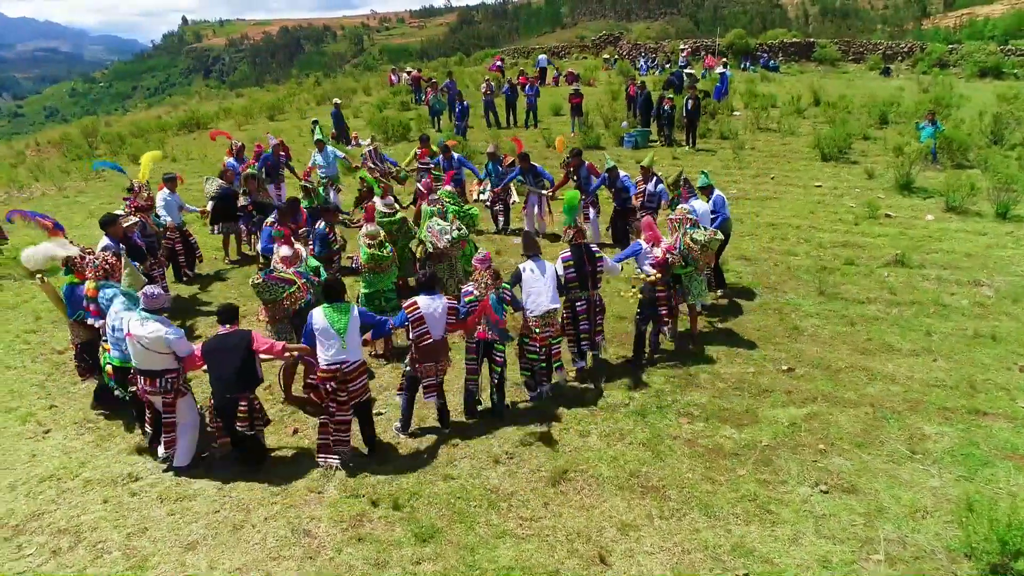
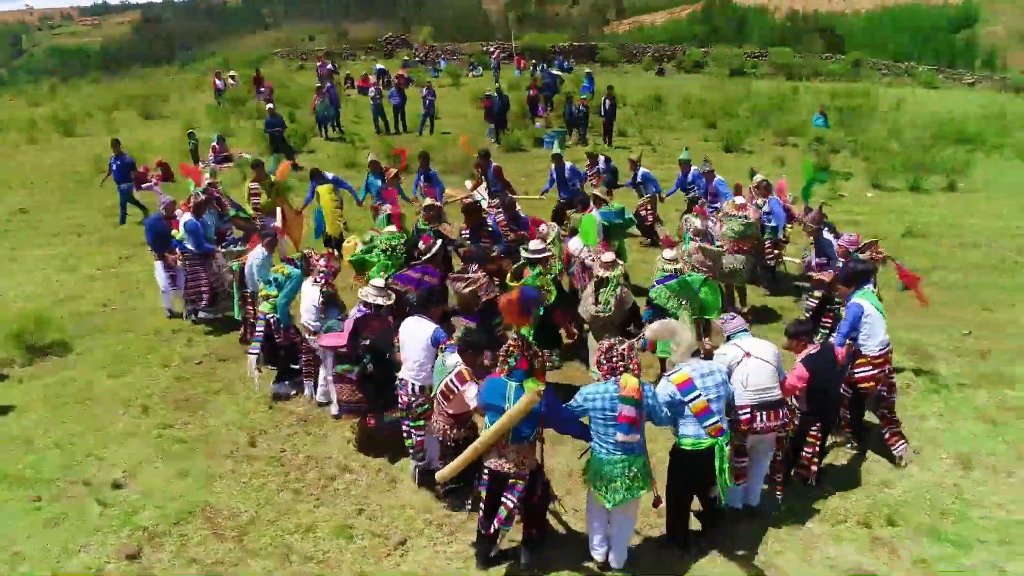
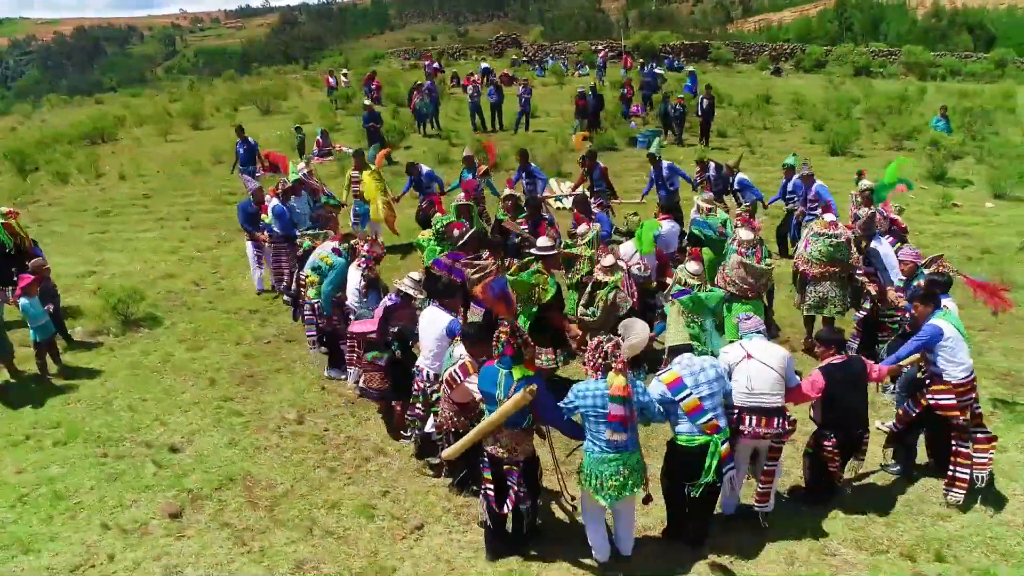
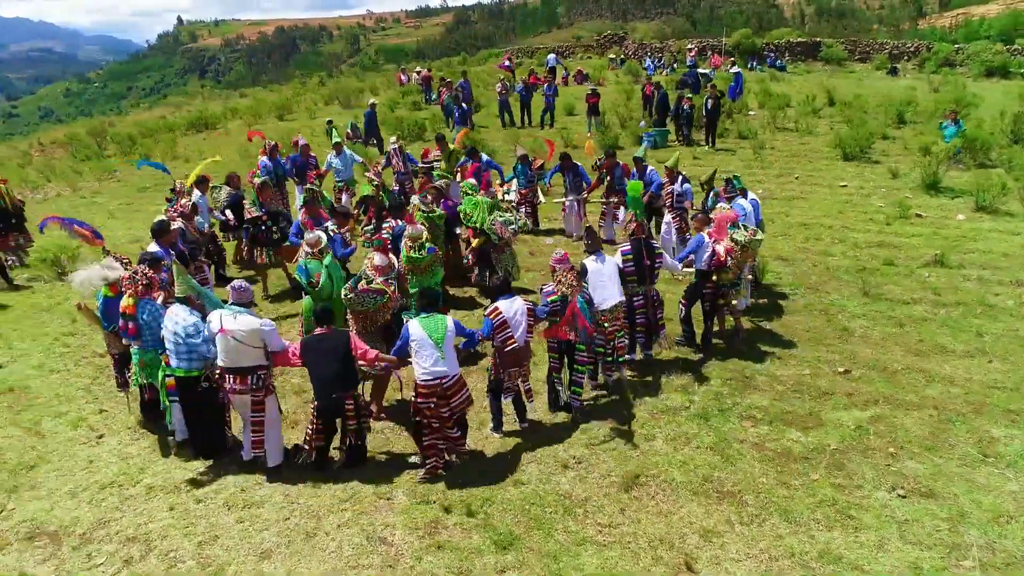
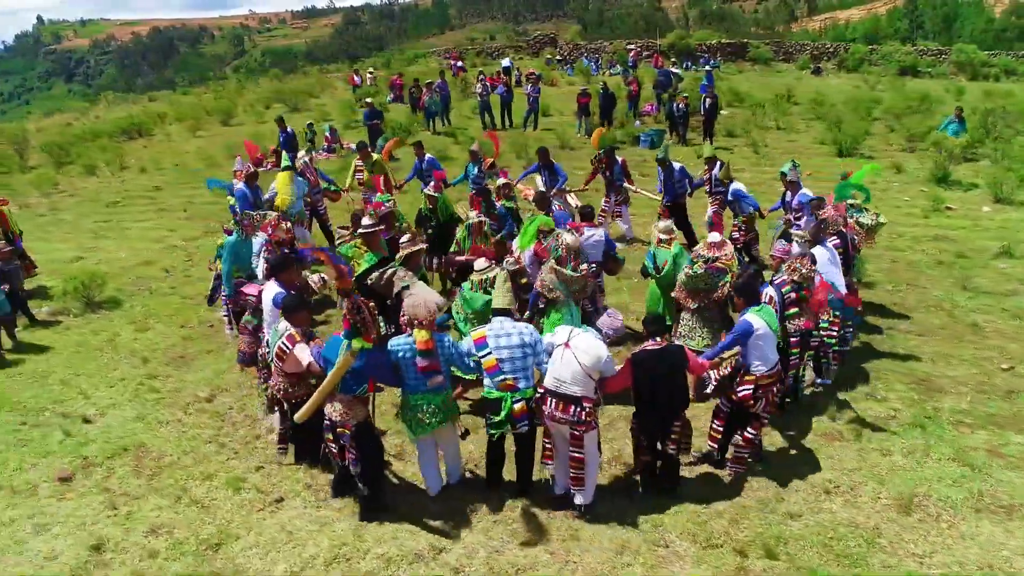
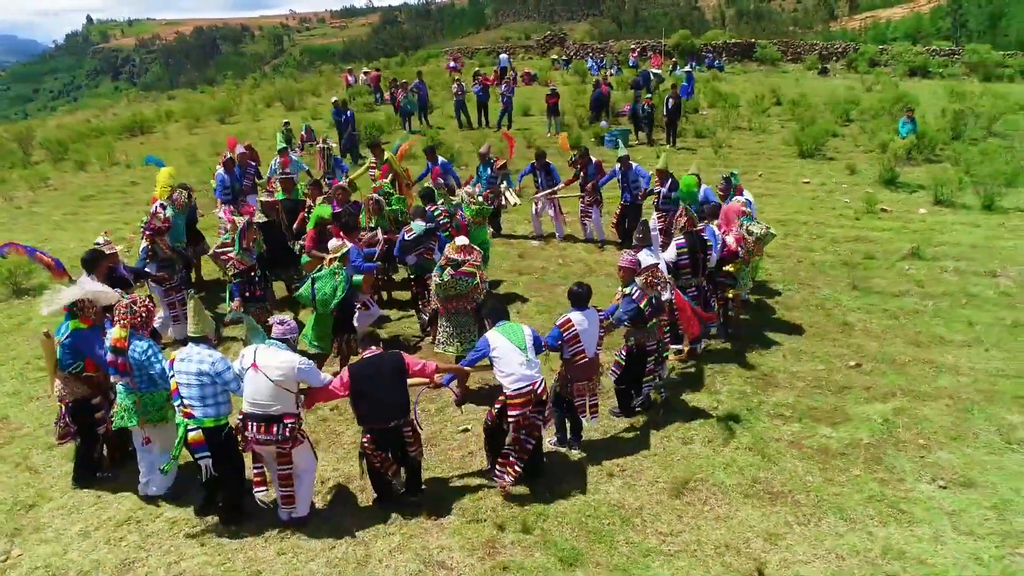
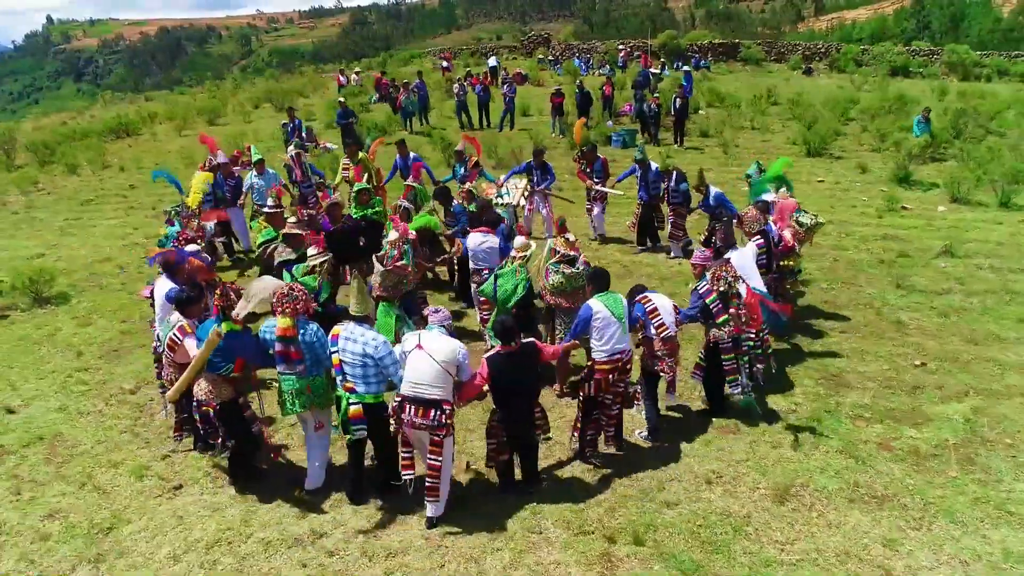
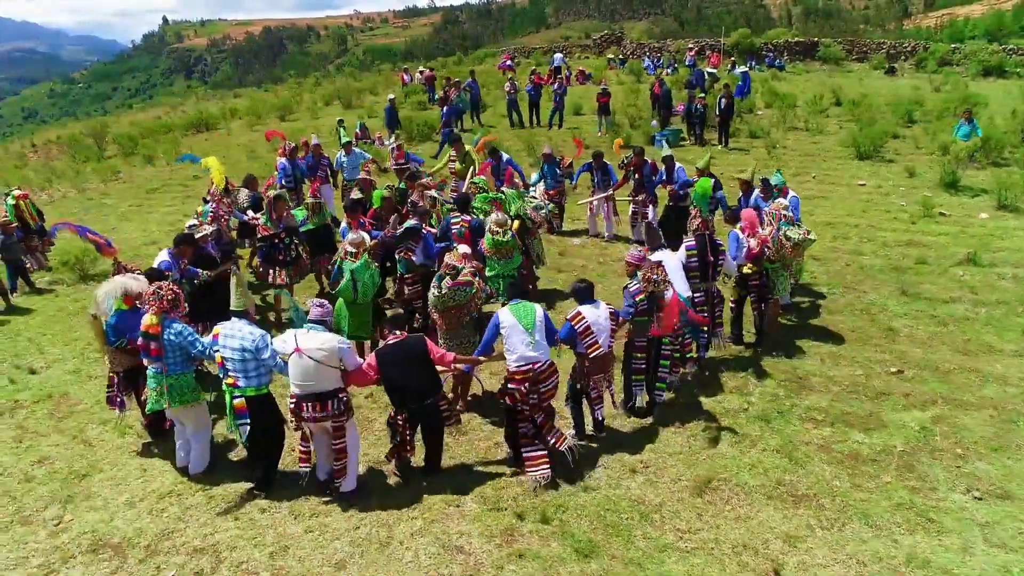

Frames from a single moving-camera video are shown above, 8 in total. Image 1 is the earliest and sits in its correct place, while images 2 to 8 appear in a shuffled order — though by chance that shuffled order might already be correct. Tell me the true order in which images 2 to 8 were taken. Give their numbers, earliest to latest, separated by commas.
4, 8, 6, 7, 5, 3, 2
